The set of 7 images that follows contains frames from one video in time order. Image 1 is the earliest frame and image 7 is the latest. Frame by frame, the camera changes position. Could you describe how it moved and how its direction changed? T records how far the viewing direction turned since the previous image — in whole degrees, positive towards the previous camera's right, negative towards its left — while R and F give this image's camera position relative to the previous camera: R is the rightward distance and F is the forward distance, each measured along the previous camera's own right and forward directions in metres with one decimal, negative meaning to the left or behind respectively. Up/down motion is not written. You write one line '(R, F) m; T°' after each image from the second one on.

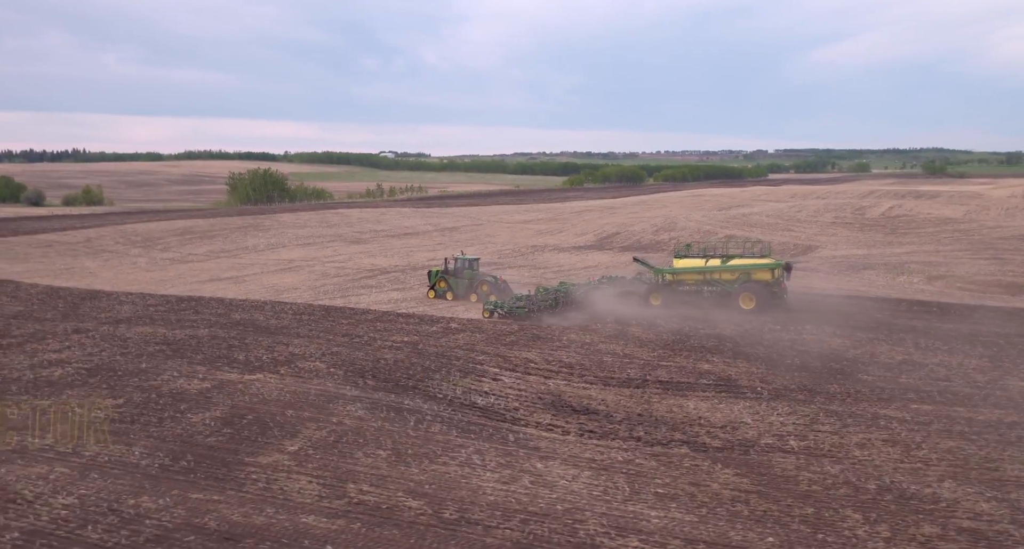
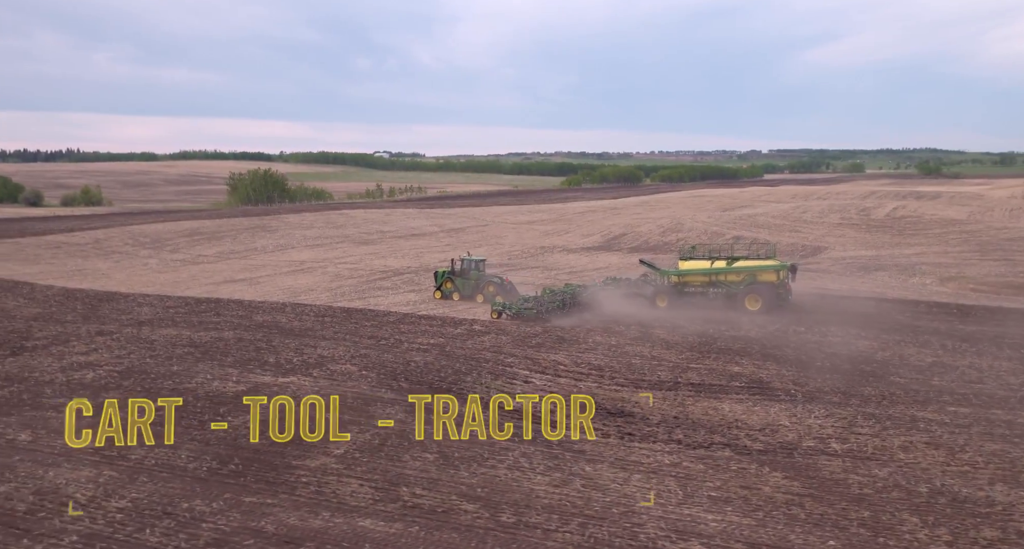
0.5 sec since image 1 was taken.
(-0.5, 0.0) m; 0°
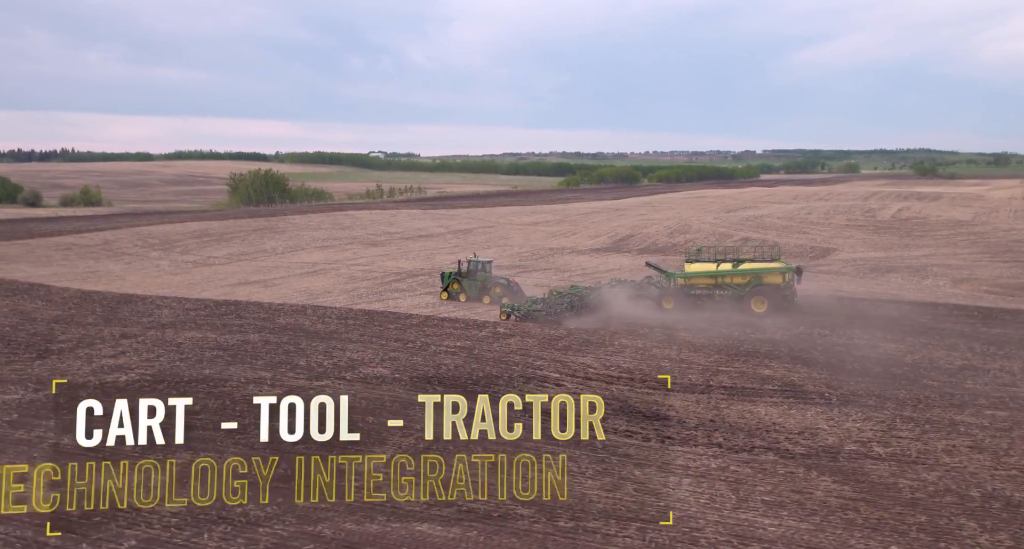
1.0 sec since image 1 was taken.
(-0.5, 0.0) m; 0°
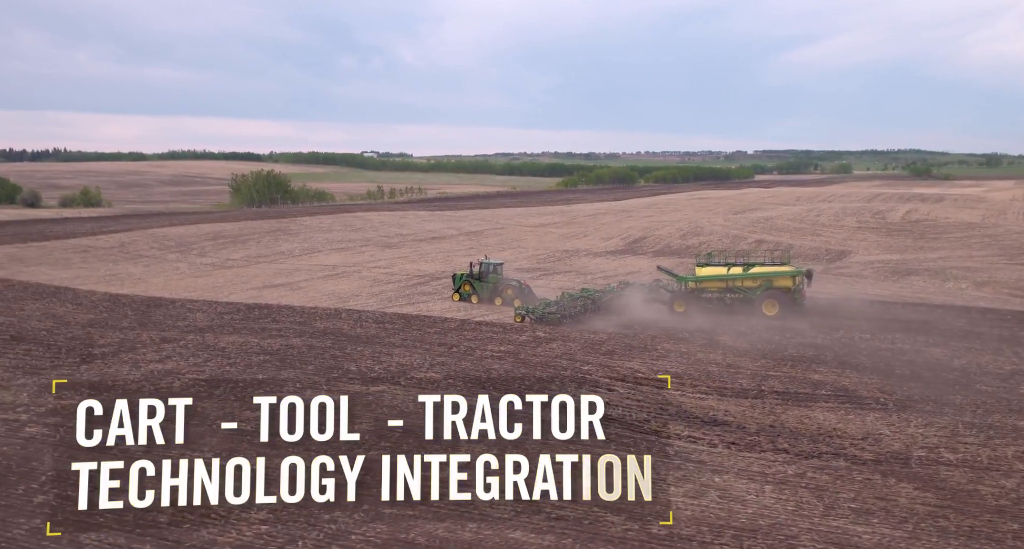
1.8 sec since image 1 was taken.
(-0.9, 0.0) m; 0°
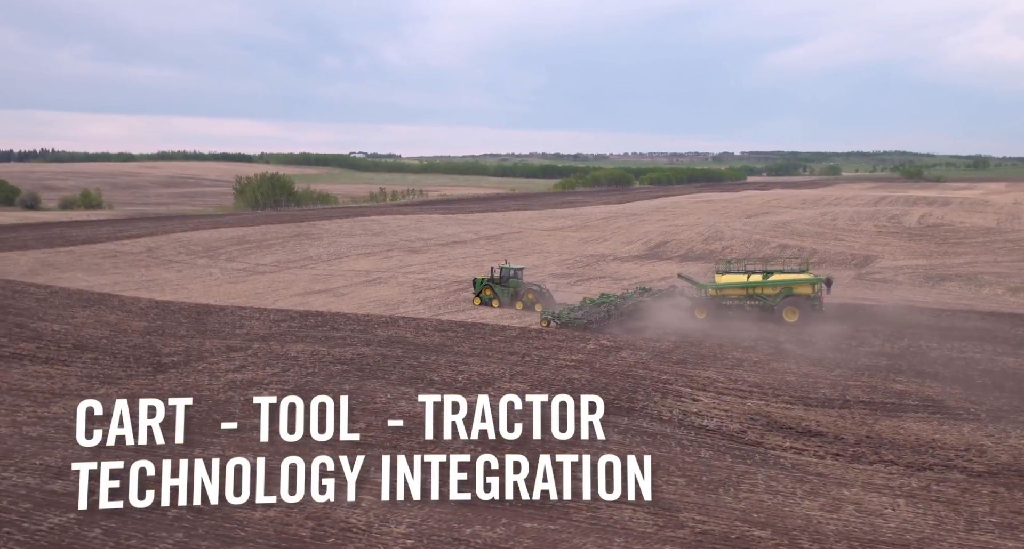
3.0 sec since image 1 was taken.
(-1.4, -0.1) m; 0°
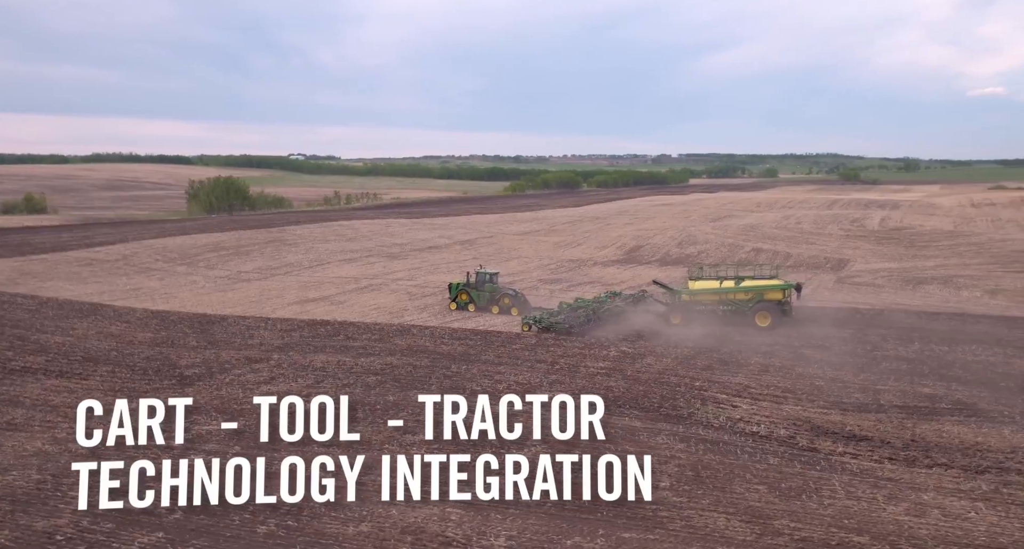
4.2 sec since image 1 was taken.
(-1.4, 0.0) m; +3°
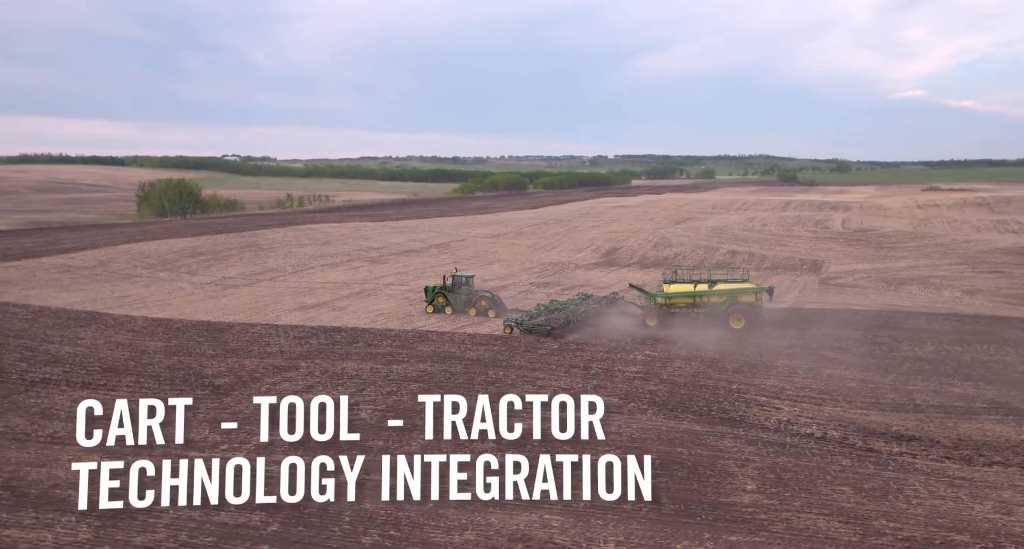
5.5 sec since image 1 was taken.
(-1.6, 0.0) m; +3°
